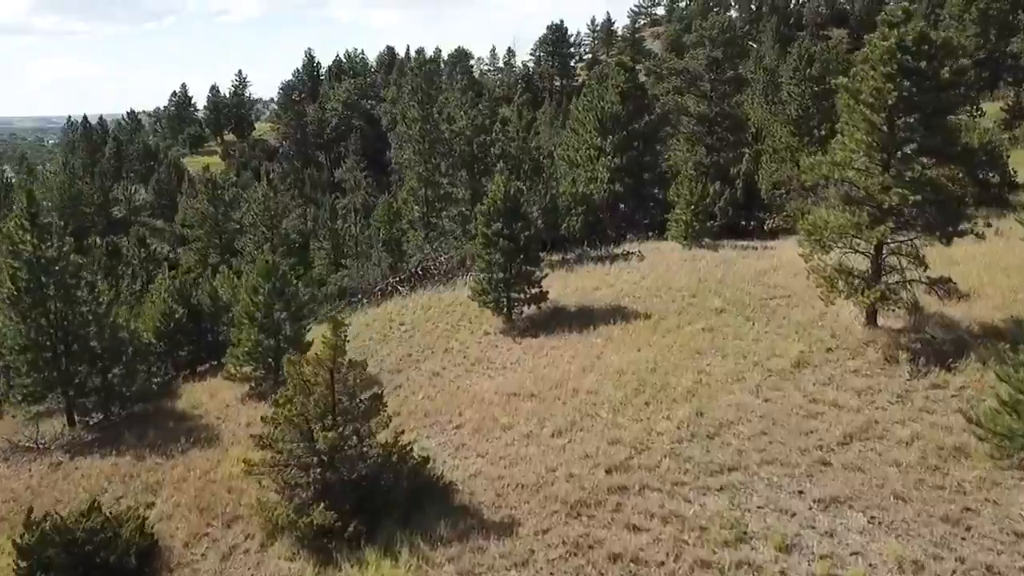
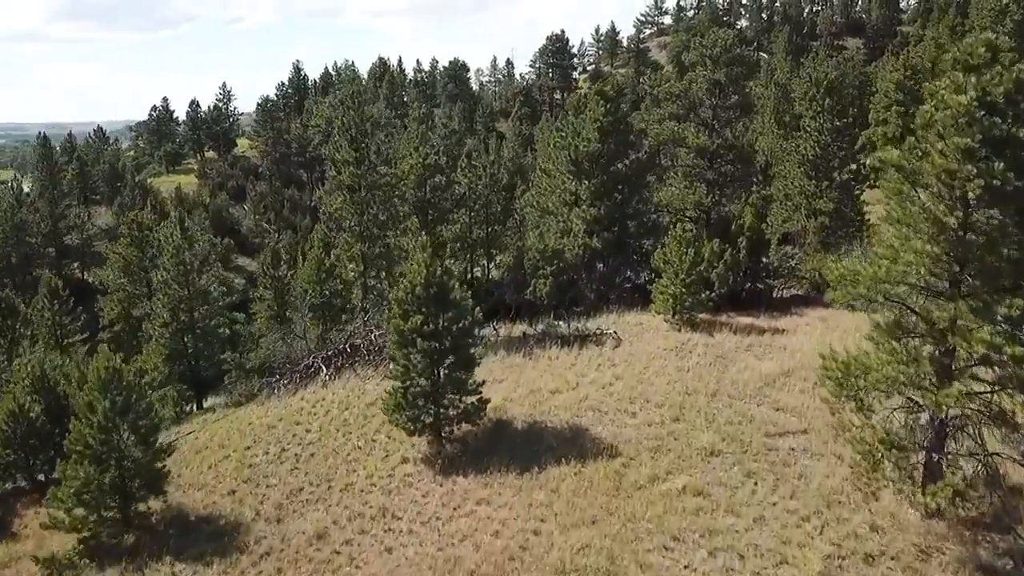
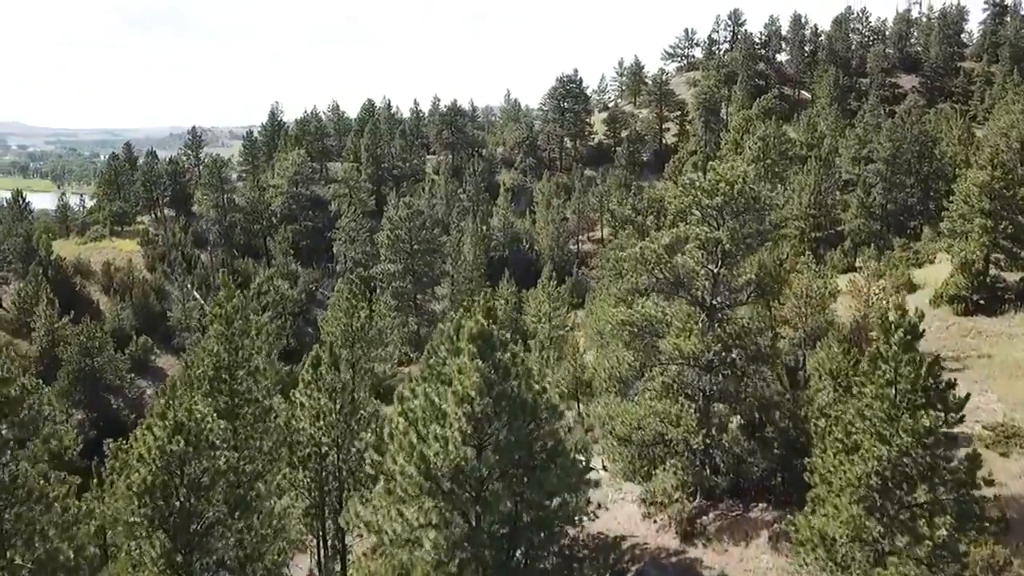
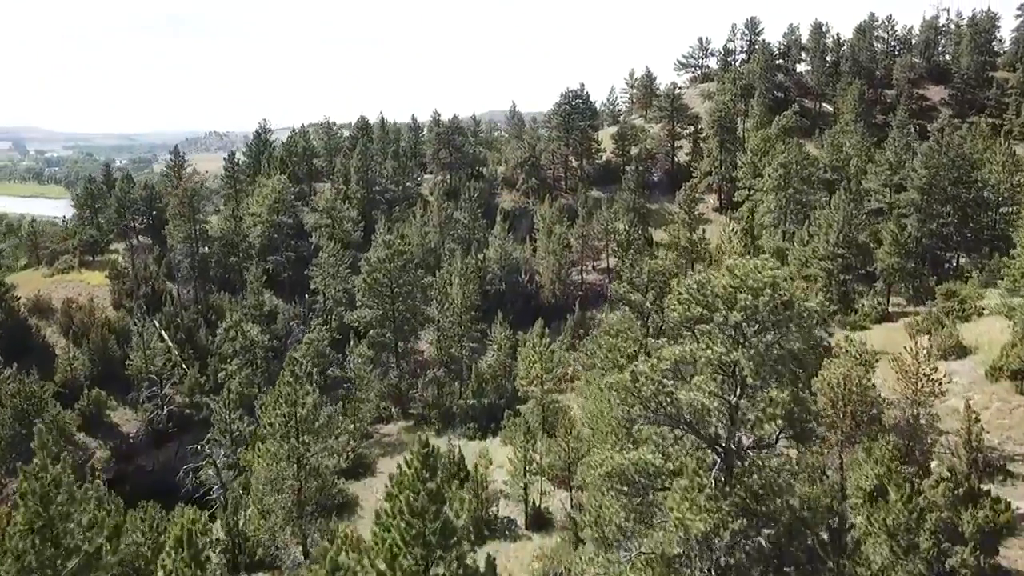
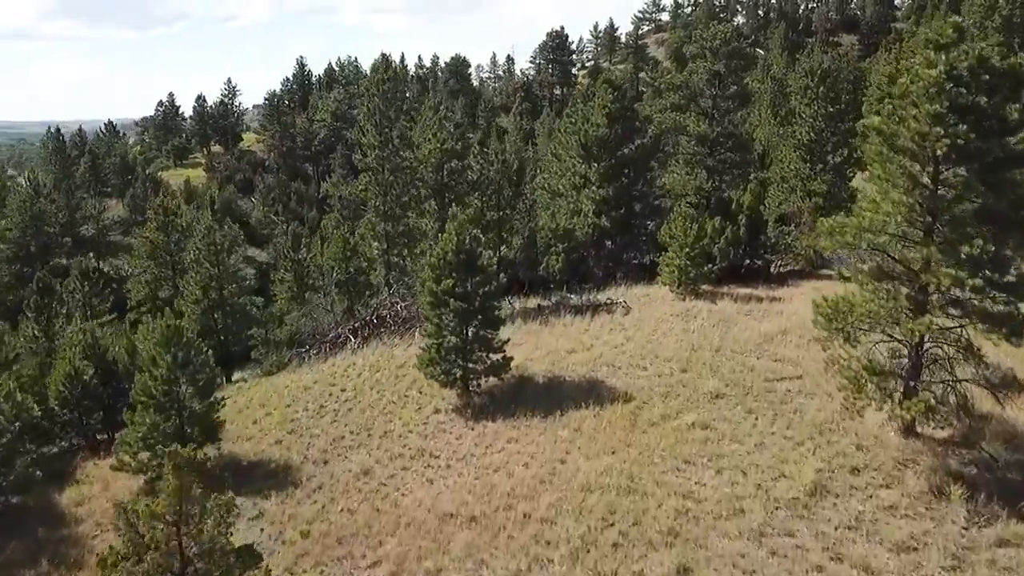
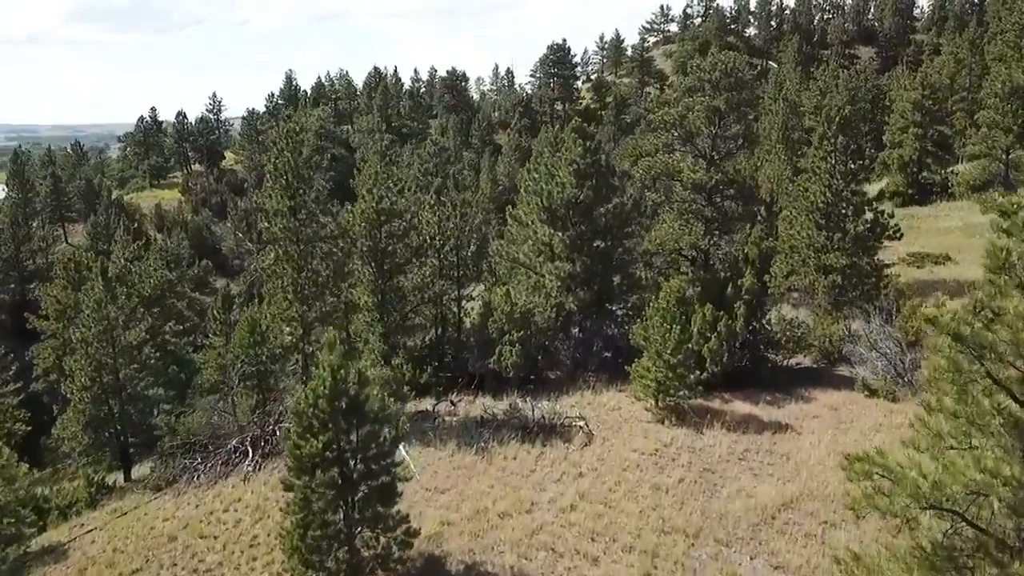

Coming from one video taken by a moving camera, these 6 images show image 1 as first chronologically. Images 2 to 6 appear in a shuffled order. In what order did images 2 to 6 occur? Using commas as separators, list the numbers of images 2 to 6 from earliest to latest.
5, 2, 6, 3, 4
